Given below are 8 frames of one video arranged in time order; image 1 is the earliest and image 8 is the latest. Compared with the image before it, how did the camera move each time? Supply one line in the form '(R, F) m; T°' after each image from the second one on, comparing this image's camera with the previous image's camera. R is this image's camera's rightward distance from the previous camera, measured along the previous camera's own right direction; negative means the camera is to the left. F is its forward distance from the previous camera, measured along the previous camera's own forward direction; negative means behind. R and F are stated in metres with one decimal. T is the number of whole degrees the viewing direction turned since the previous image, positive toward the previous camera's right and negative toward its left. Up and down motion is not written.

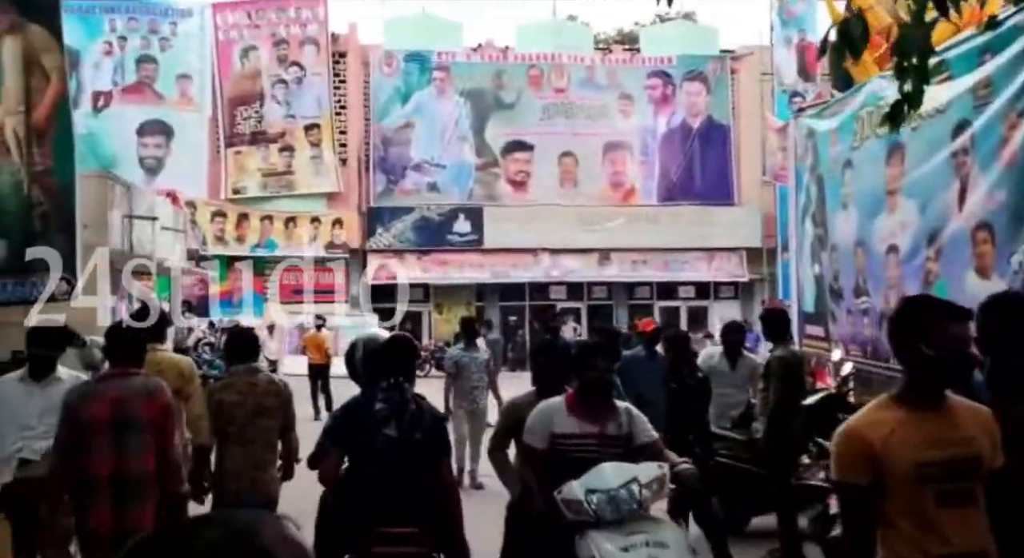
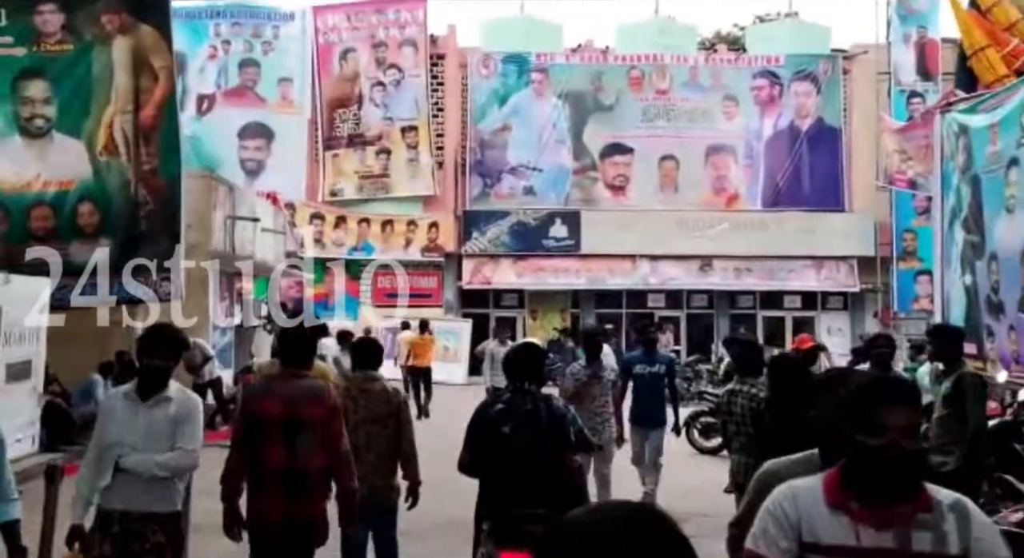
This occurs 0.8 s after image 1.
(-0.3, +0.5) m; -5°
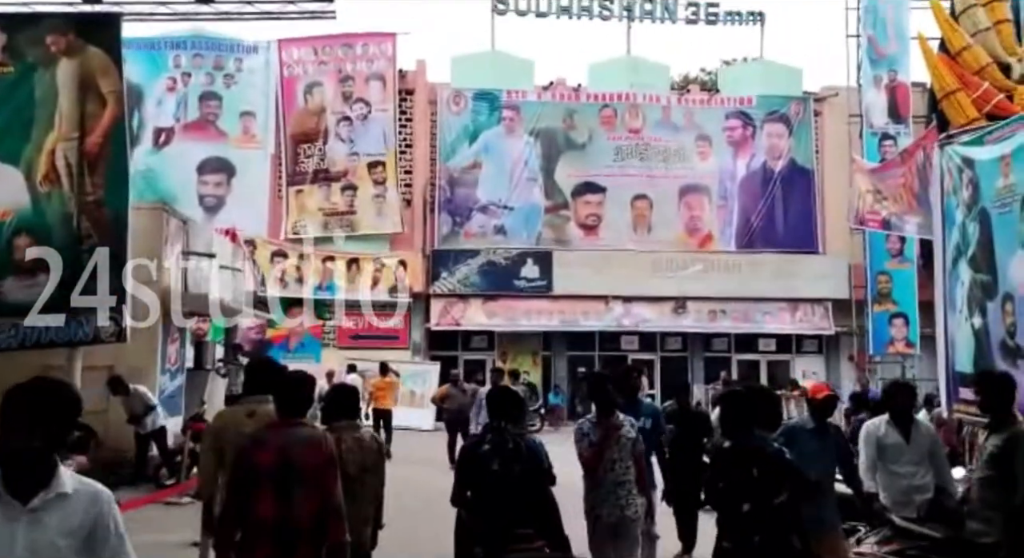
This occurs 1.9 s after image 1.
(0.0, +0.7) m; +2°
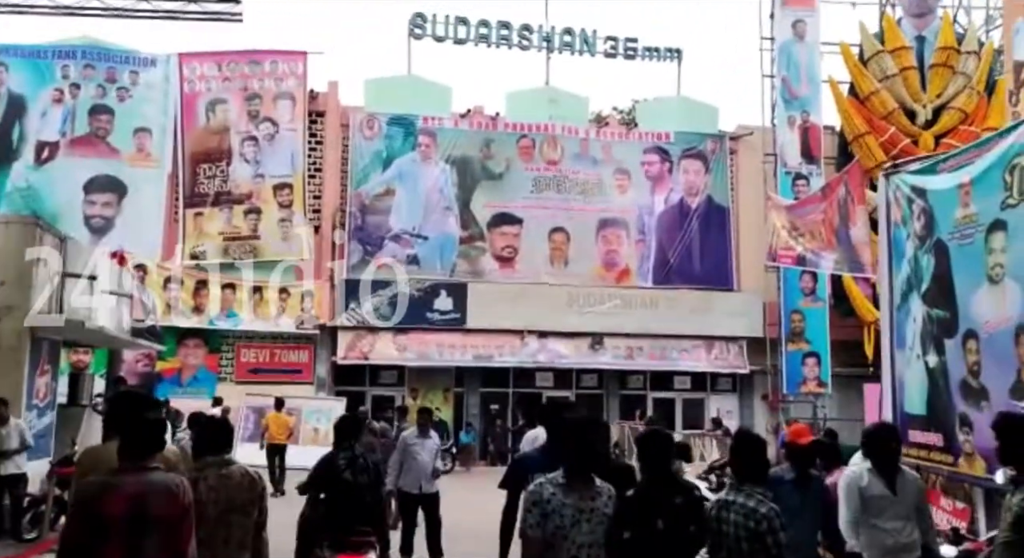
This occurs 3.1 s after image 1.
(0.0, +0.8) m; +5°
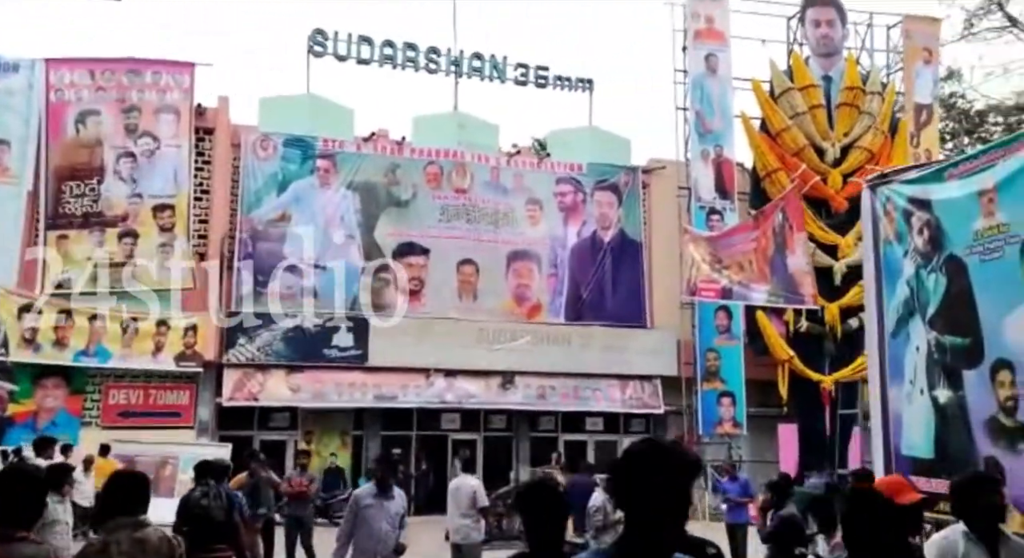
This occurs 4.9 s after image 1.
(-0.1, +1.4) m; +6°
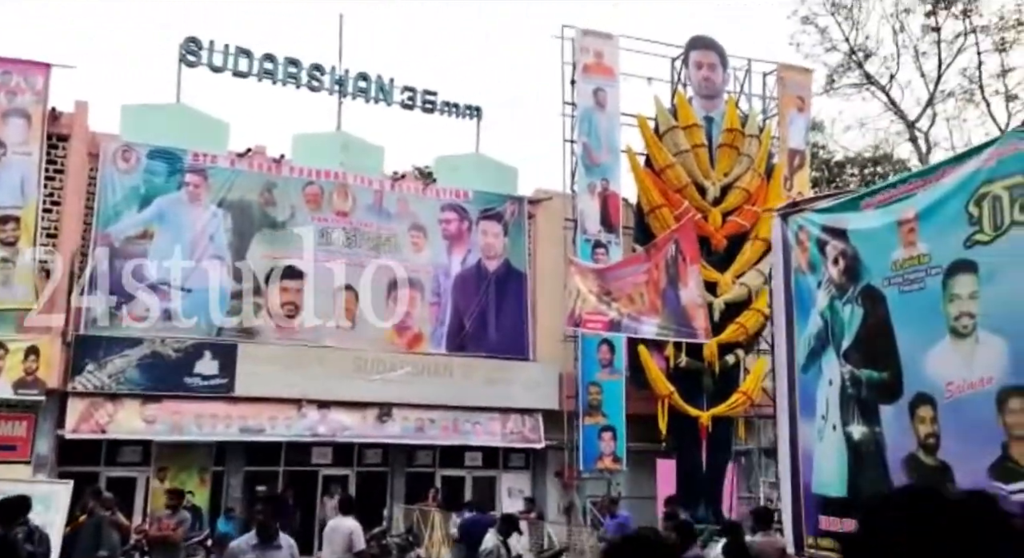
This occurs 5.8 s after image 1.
(0.0, +0.6) m; +7°
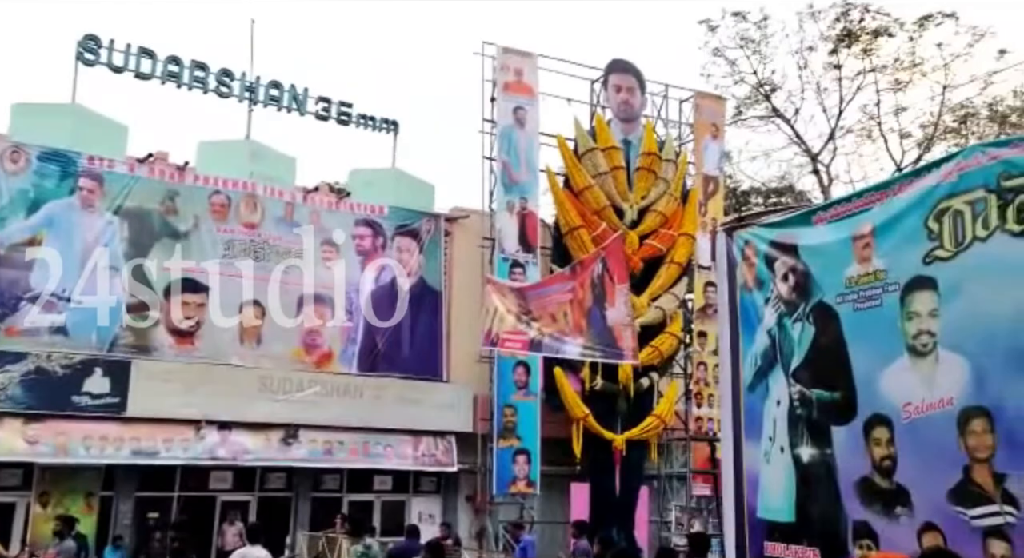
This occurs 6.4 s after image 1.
(0.0, +0.6) m; +5°
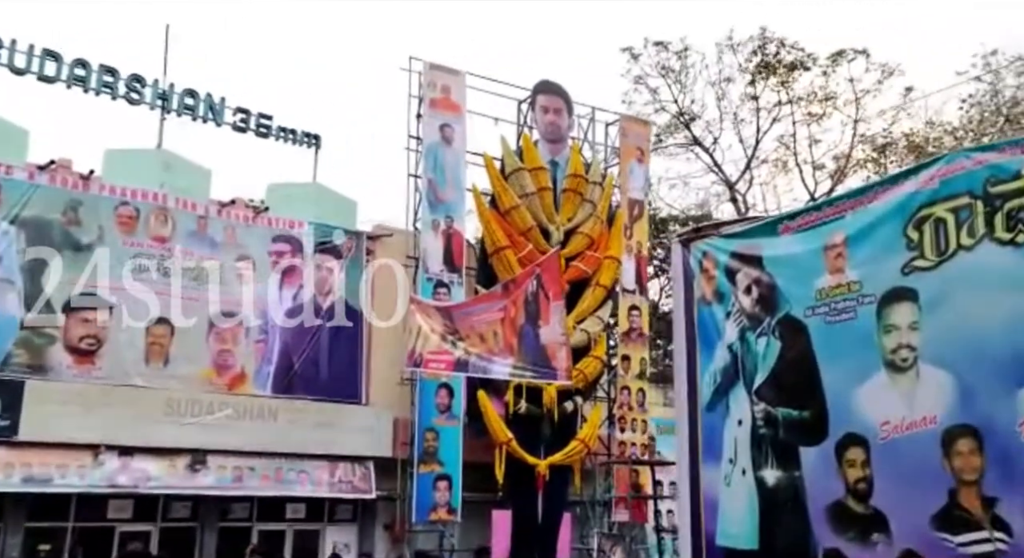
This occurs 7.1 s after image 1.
(0.0, +0.6) m; +4°
